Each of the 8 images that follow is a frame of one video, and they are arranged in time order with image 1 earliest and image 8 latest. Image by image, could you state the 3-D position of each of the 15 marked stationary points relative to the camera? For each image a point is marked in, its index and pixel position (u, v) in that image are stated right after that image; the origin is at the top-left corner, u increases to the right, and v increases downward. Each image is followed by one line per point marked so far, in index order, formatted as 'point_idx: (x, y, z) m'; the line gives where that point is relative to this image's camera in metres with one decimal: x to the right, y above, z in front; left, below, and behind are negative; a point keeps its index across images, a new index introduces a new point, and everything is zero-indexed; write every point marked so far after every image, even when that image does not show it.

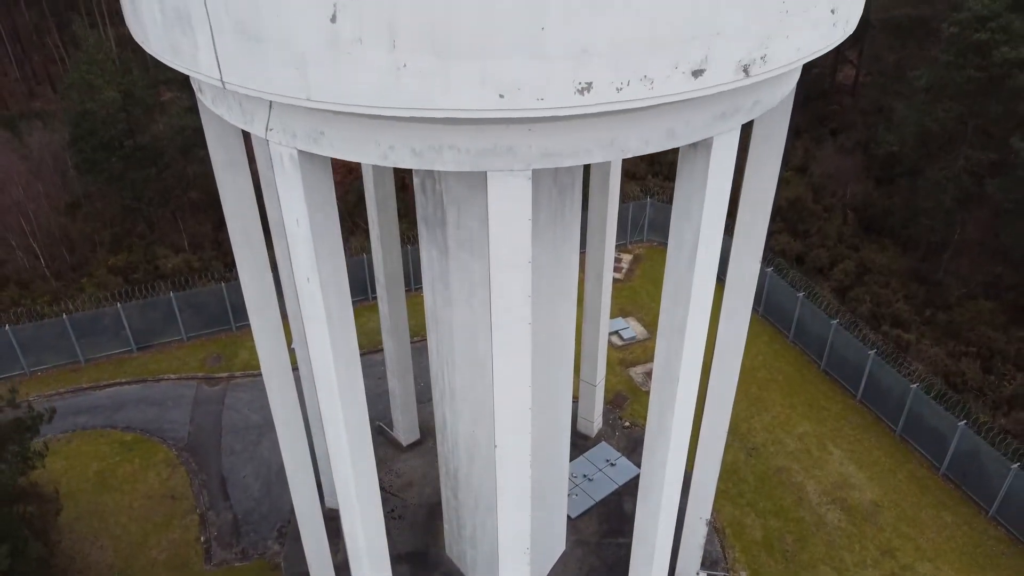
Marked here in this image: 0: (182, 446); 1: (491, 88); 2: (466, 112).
0: (-6.3, -3.0, +14.3) m
1: (-0.1, +1.4, +5.0) m
2: (-0.3, +1.2, +5.1) m
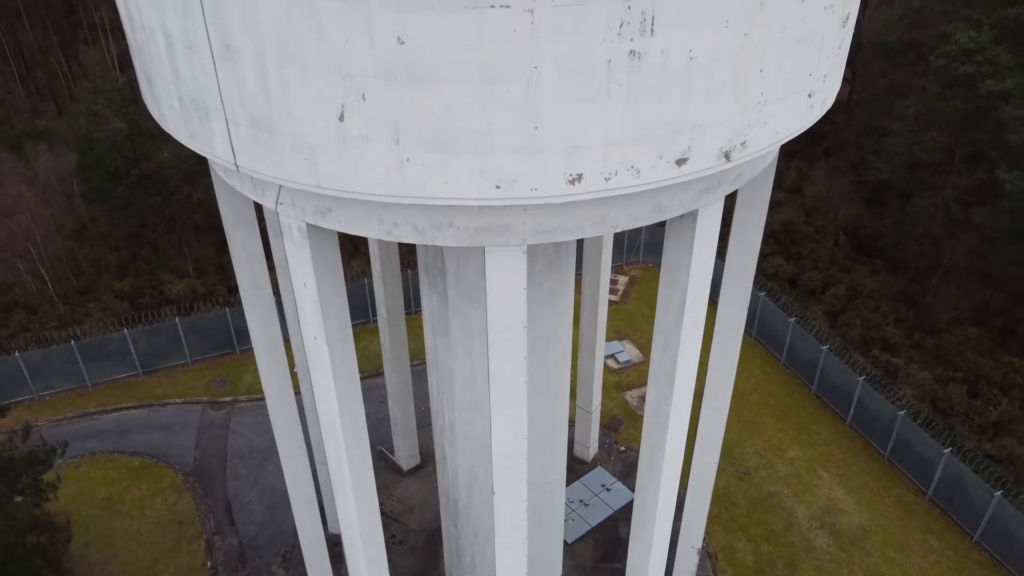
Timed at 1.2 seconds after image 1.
0: (-6.4, -3.6, +14.6) m
1: (-0.2, +0.8, +5.4) m
2: (-0.3, +0.6, +5.5) m
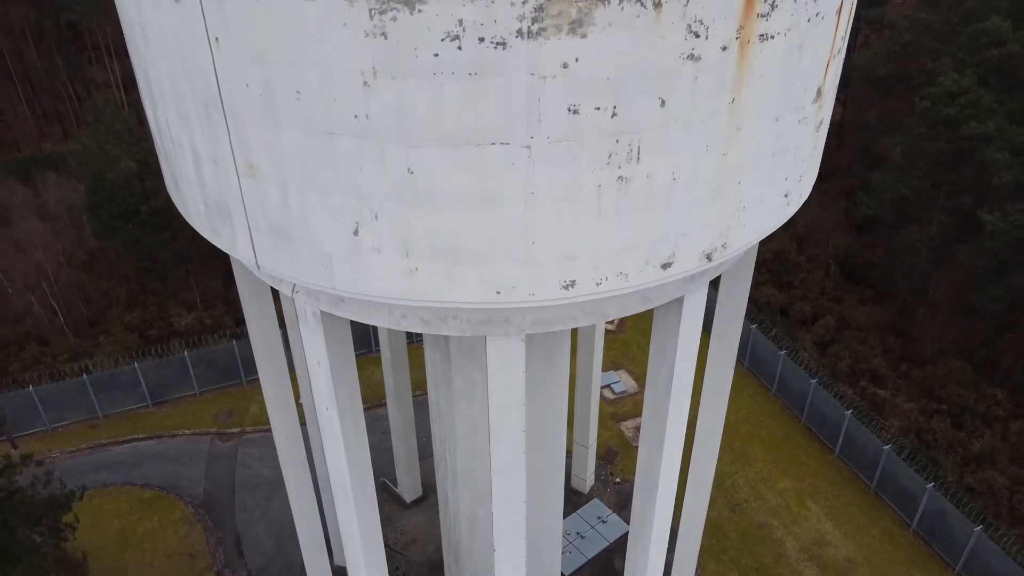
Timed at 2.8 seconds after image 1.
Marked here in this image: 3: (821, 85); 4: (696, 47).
0: (-6.4, -4.3, +15.1) m
1: (-0.2, 0.0, +5.9) m
2: (-0.3, -0.1, +6.0) m
3: (+2.6, +1.7, +6.3) m
4: (+1.3, +1.7, +5.2) m
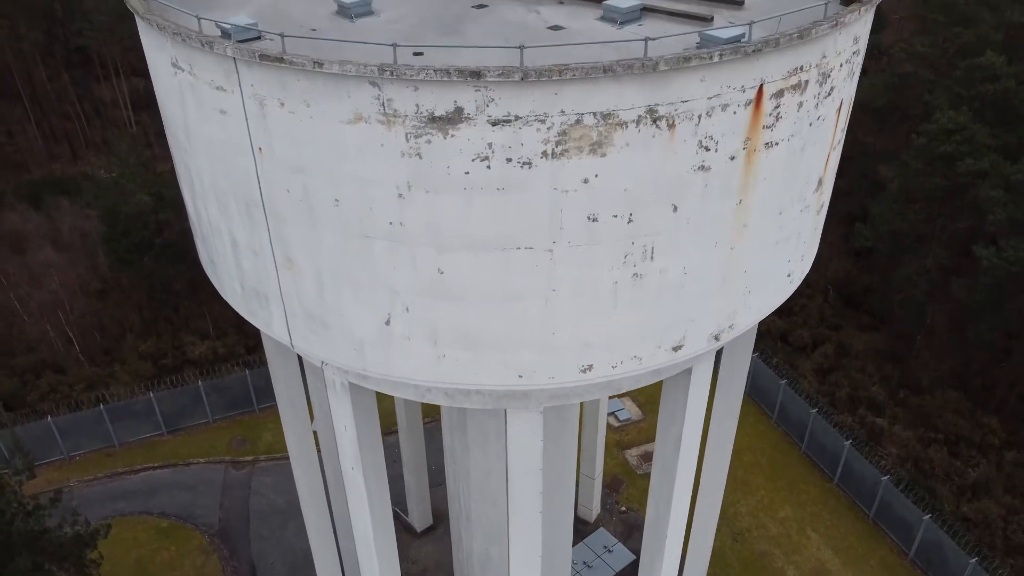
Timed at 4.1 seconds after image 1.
0: (-6.2, -5.1, +15.5) m
1: (0.0, -0.7, +6.3) m
2: (-0.2, -0.8, +6.4) m
3: (+2.8, +1.0, +6.7) m
4: (+1.5, +1.0, +5.6) m
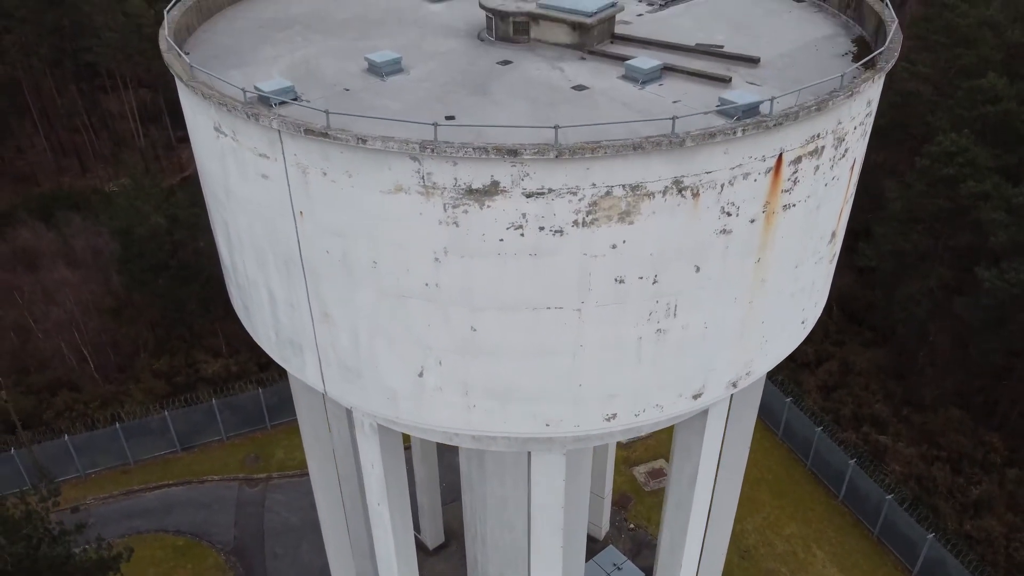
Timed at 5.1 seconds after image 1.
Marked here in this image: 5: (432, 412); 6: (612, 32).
0: (-6.0, -5.5, +15.8) m
1: (+0.2, -1.2, +6.5) m
2: (+0.1, -1.3, +6.6) m
3: (+3.0, +0.6, +7.0) m
4: (+1.7, +0.5, +5.9) m
5: (-0.7, -1.1, +6.6) m
6: (+1.0, +2.7, +7.8) m
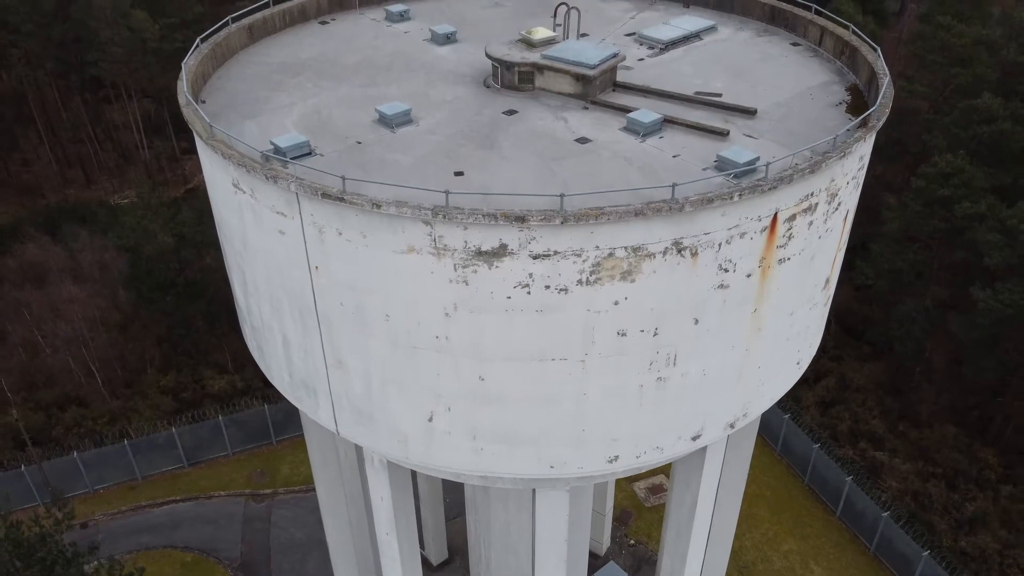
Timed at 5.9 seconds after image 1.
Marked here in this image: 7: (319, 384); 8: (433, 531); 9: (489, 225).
0: (-5.9, -6.0, +16.0) m
1: (+0.3, -1.6, +6.8) m
2: (+0.1, -1.7, +6.9) m
3: (+3.1, +0.1, +7.3) m
4: (+1.8, +0.1, +6.2) m
5: (-0.7, -1.5, +6.9) m
6: (+1.1, +2.2, +8.1) m
7: (-1.8, -0.9, +7.1) m
8: (-1.6, -5.1, +15.7) m
9: (-0.2, +0.5, +5.5) m
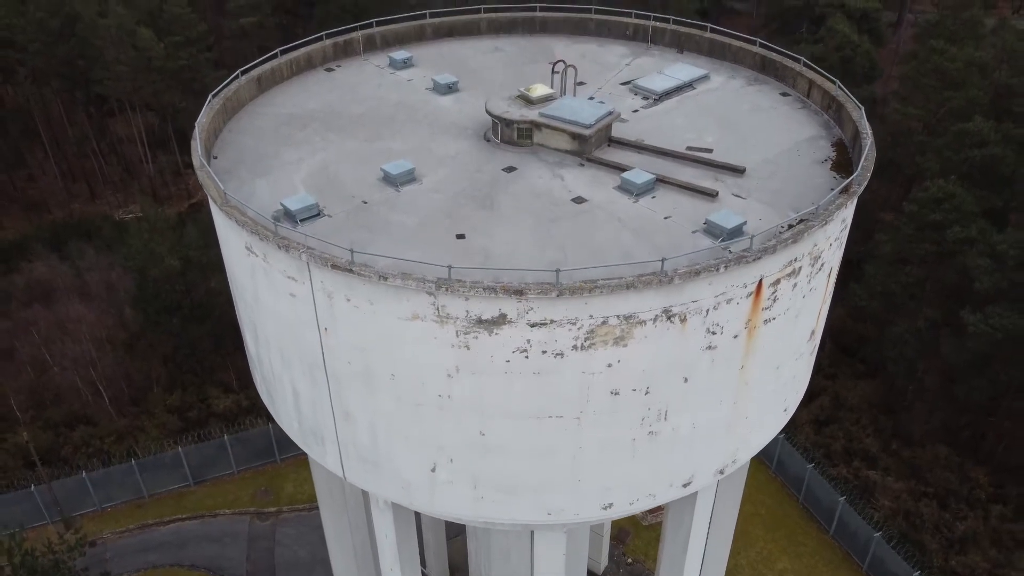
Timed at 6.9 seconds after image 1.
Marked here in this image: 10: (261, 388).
0: (-5.9, -6.5, +16.4) m
1: (+0.3, -2.1, +7.2) m
2: (+0.1, -2.3, +7.2) m
3: (+3.1, -0.4, +7.6) m
4: (+1.8, -0.5, +6.5) m
5: (-0.7, -2.1, +7.2) m
6: (+1.1, +1.7, +8.4) m
7: (-1.9, -1.5, +7.5) m
8: (-1.6, -5.6, +16.0) m
9: (-0.2, -0.1, +5.9) m
10: (-2.8, -1.1, +8.3) m
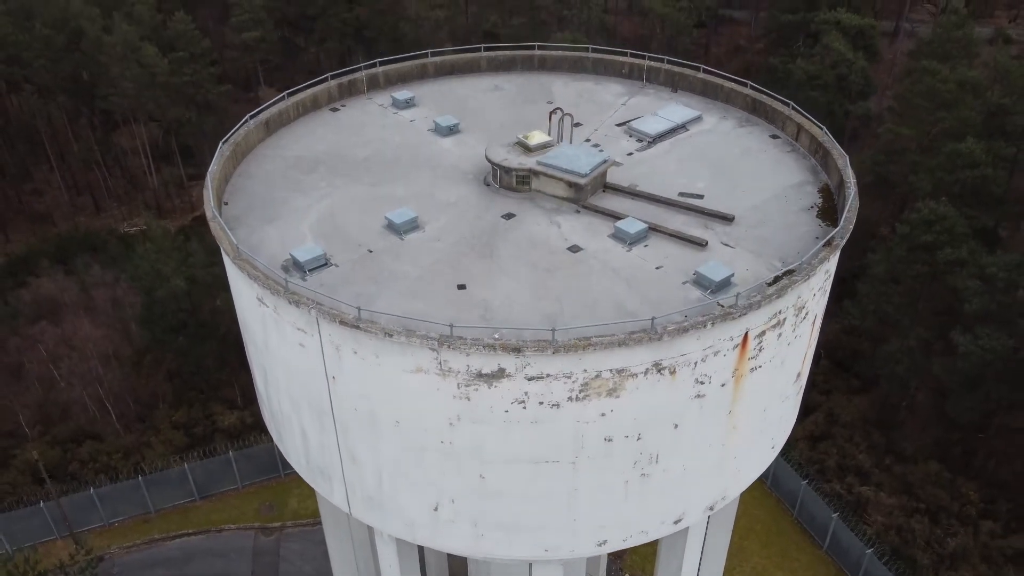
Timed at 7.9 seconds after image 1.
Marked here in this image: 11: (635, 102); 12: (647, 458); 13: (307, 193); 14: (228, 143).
0: (-5.9, -7.0, +16.7) m
1: (+0.3, -2.6, +7.5) m
2: (+0.1, -2.7, +7.6) m
3: (+3.1, -0.9, +7.9) m
4: (+1.7, -0.9, +6.8) m
5: (-0.7, -2.5, +7.6) m
6: (+1.1, +1.2, +8.7) m
7: (-1.9, -1.9, +7.8) m
8: (-1.6, -6.1, +16.3) m
9: (-0.2, -0.5, +6.2) m
10: (-2.8, -1.6, +8.6) m
11: (+1.8, +2.7, +10.8) m
12: (+1.3, -1.6, +7.1) m
13: (-2.4, +1.1, +8.8) m
14: (-3.5, +1.8, +9.3) m
